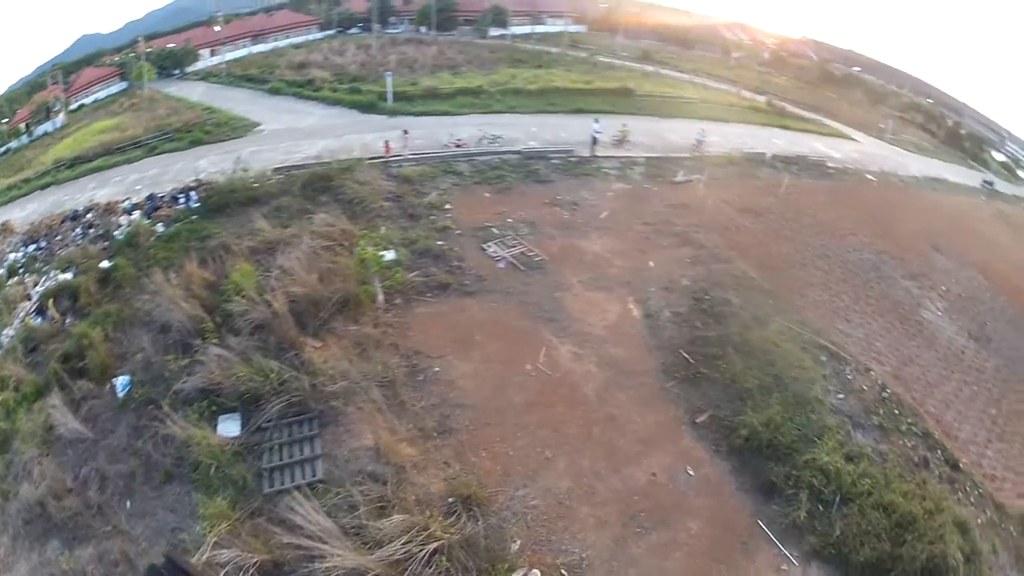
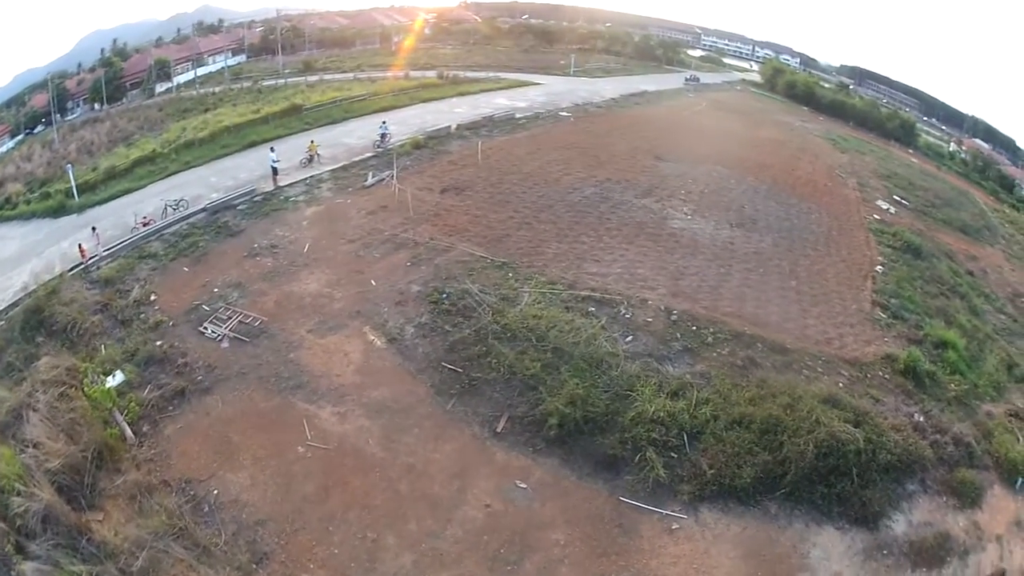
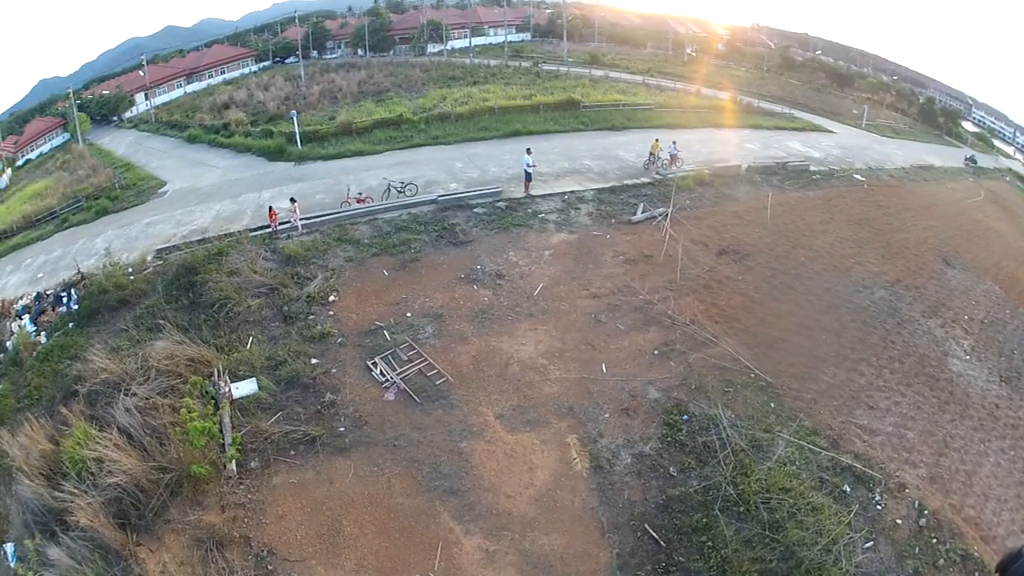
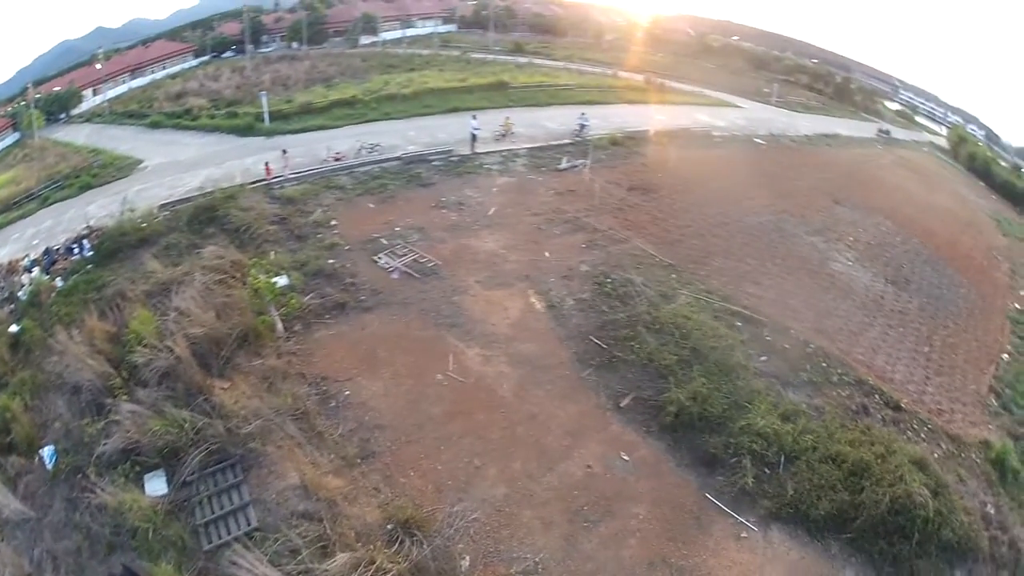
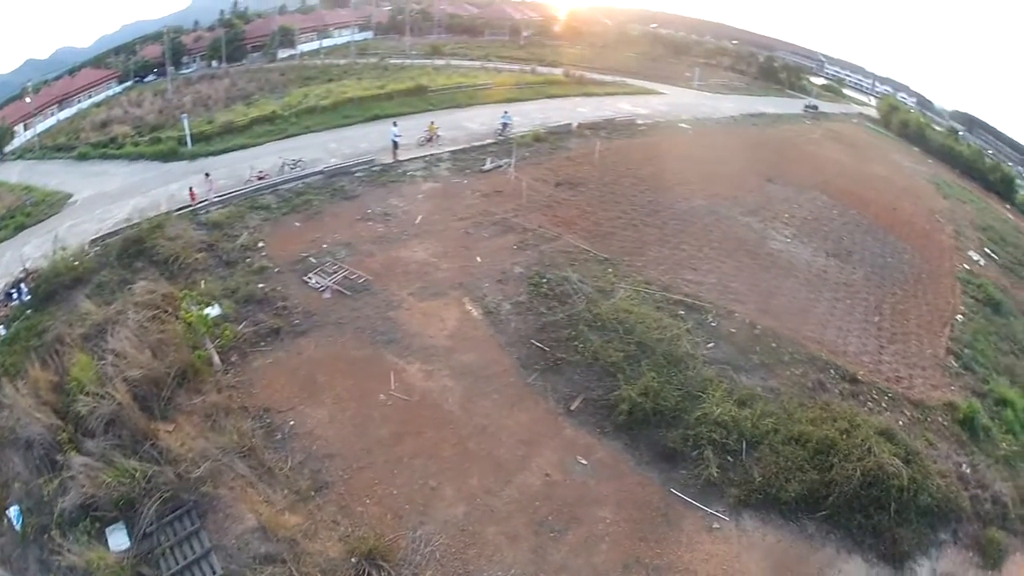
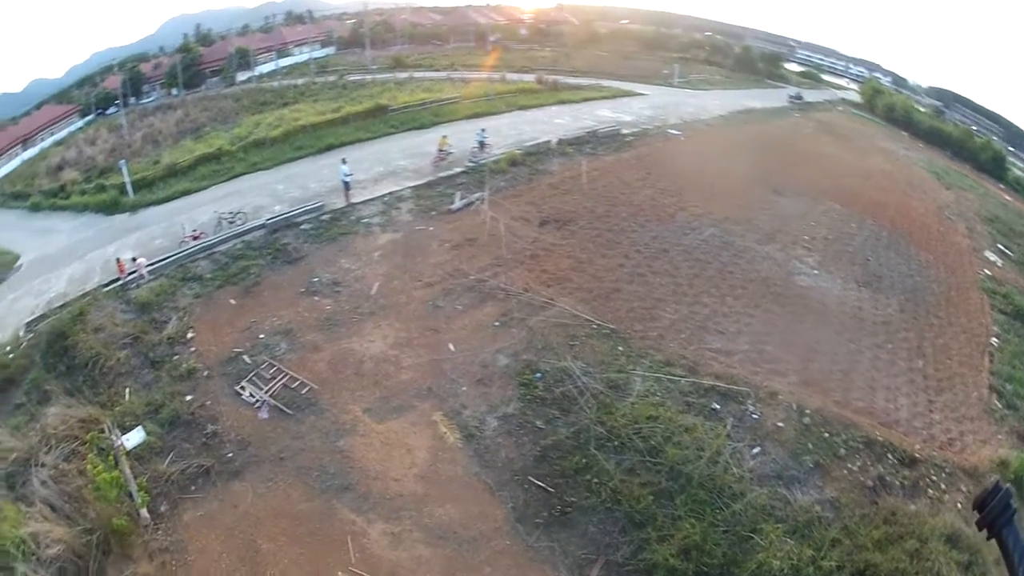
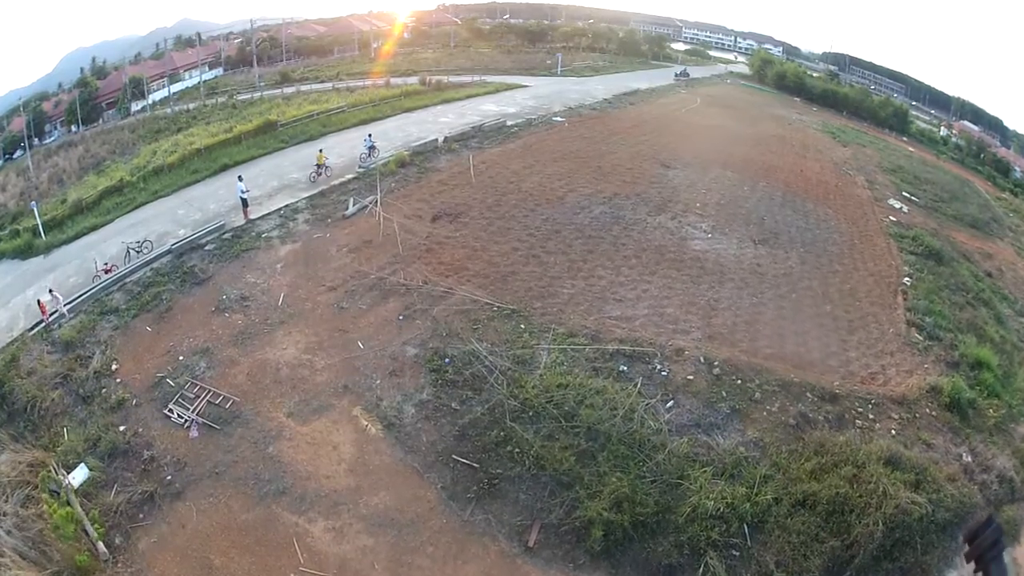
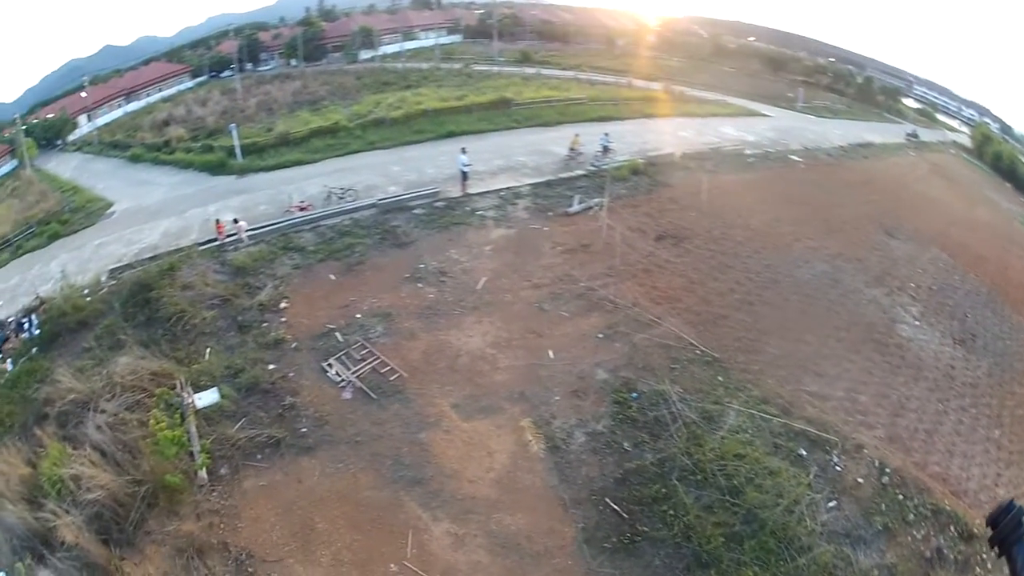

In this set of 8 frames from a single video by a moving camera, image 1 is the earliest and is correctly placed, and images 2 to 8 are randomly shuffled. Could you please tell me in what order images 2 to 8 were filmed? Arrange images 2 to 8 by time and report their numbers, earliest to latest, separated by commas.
4, 5, 2, 7, 6, 8, 3
